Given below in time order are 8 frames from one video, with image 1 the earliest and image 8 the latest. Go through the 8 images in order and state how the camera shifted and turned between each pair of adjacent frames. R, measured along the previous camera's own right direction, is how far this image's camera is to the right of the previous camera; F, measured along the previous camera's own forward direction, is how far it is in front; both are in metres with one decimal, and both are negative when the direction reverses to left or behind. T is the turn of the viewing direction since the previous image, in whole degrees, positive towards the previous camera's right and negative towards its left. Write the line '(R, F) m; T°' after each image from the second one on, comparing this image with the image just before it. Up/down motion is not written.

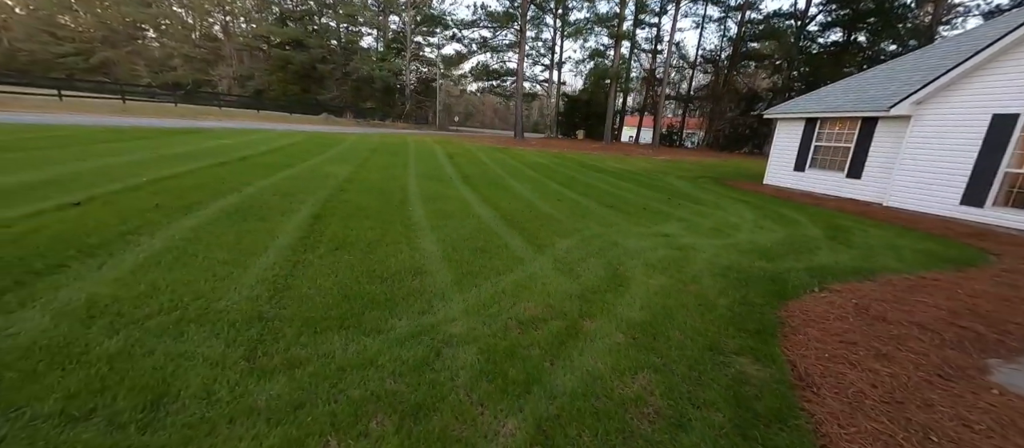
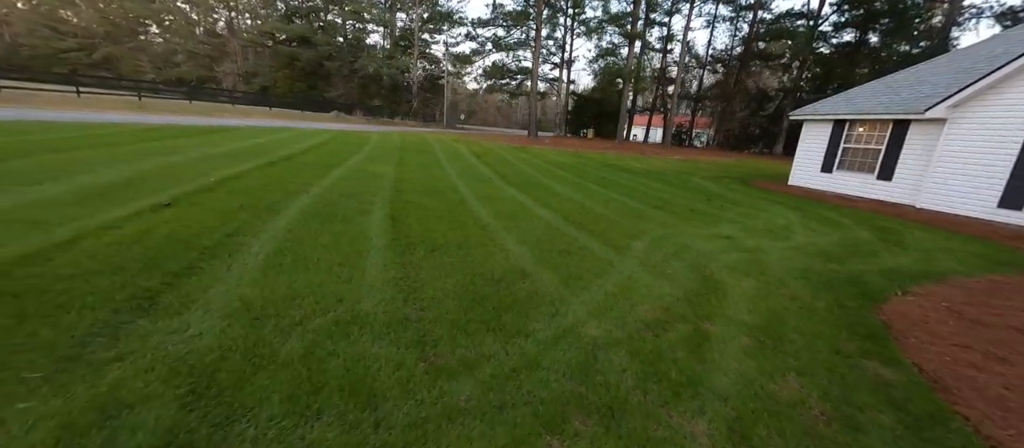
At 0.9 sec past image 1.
(-1.0, -0.1) m; 0°
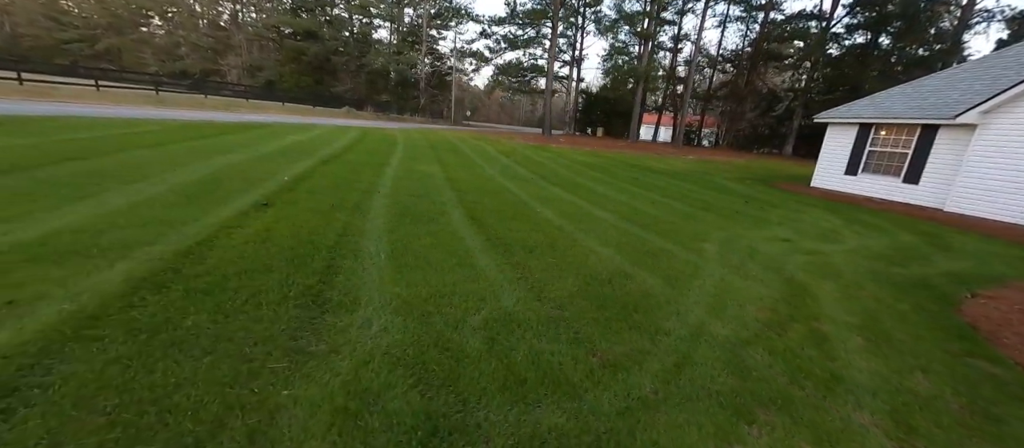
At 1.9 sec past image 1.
(-1.0, -0.2) m; 0°
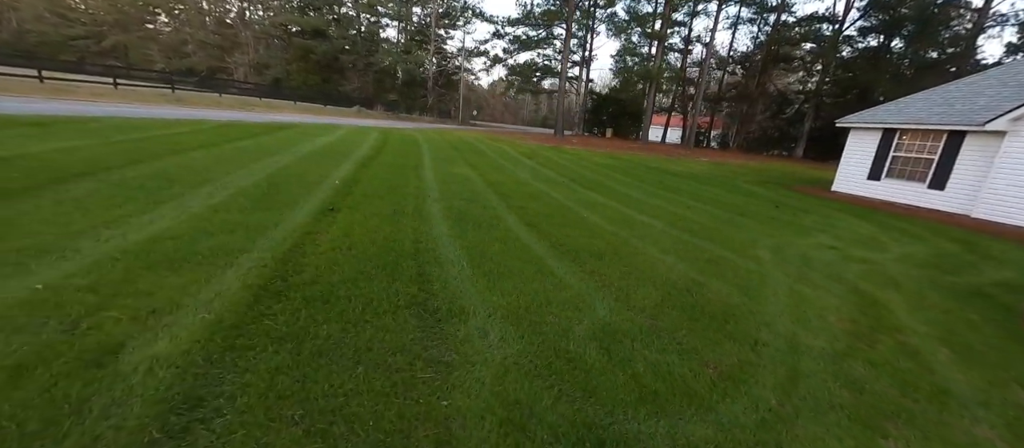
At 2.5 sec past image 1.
(-0.7, -0.1) m; 0°
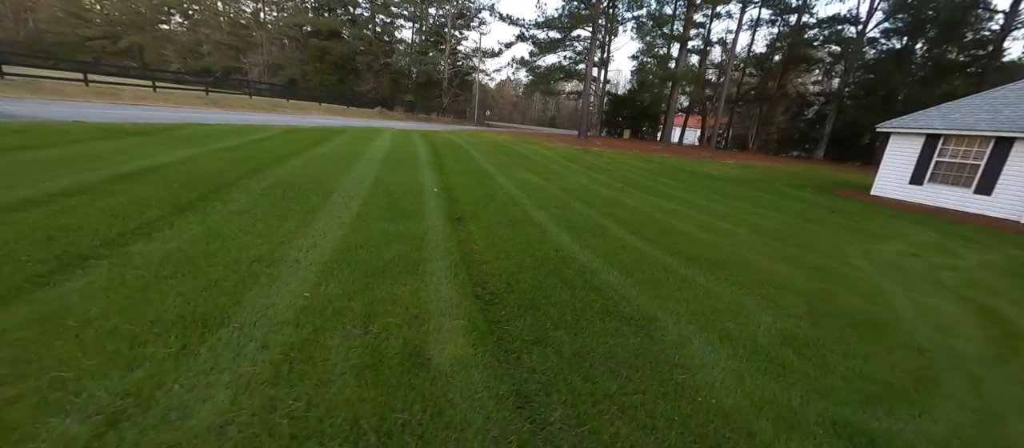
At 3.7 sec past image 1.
(-1.4, -0.3) m; -1°
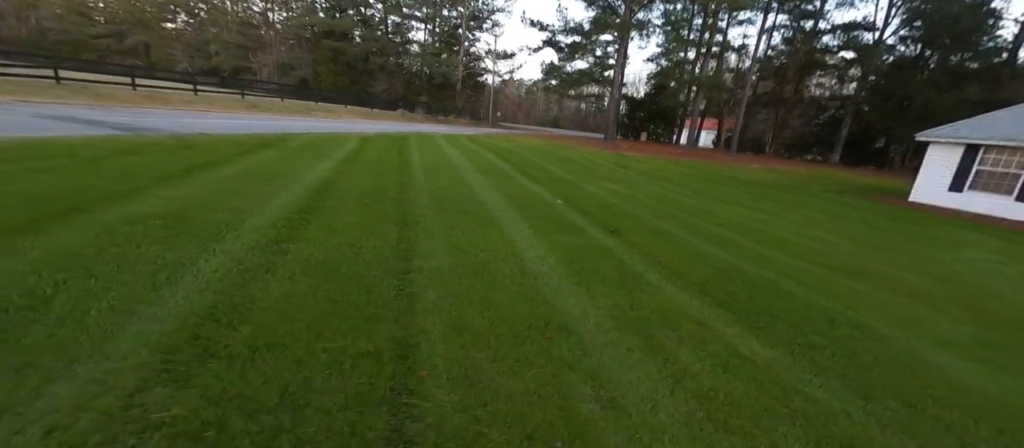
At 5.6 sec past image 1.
(-2.1, -0.5) m; 0°
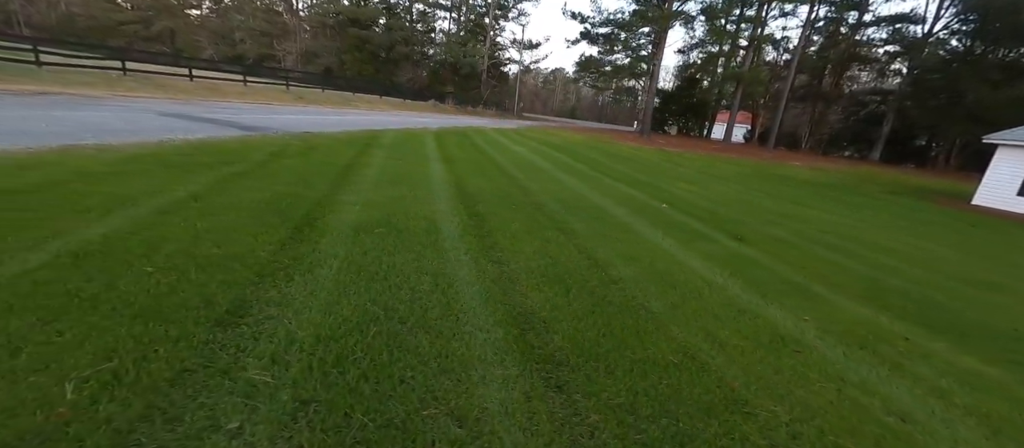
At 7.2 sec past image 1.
(-1.7, -0.2) m; -2°
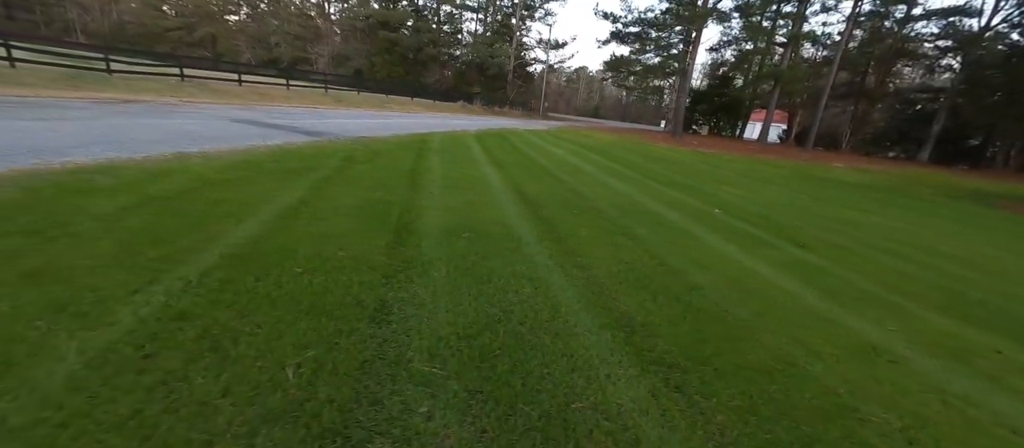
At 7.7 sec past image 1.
(-0.6, -0.2) m; -3°
